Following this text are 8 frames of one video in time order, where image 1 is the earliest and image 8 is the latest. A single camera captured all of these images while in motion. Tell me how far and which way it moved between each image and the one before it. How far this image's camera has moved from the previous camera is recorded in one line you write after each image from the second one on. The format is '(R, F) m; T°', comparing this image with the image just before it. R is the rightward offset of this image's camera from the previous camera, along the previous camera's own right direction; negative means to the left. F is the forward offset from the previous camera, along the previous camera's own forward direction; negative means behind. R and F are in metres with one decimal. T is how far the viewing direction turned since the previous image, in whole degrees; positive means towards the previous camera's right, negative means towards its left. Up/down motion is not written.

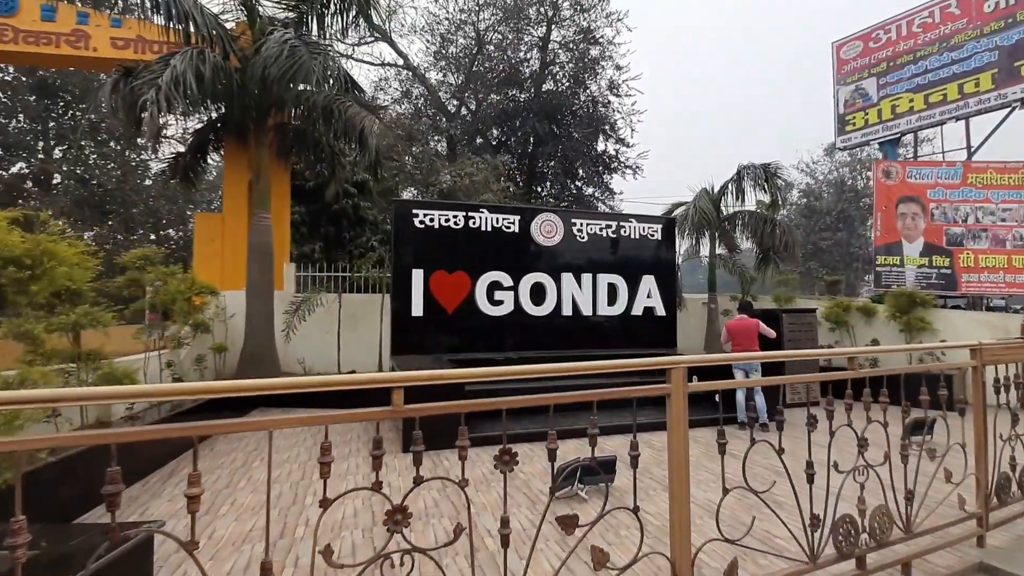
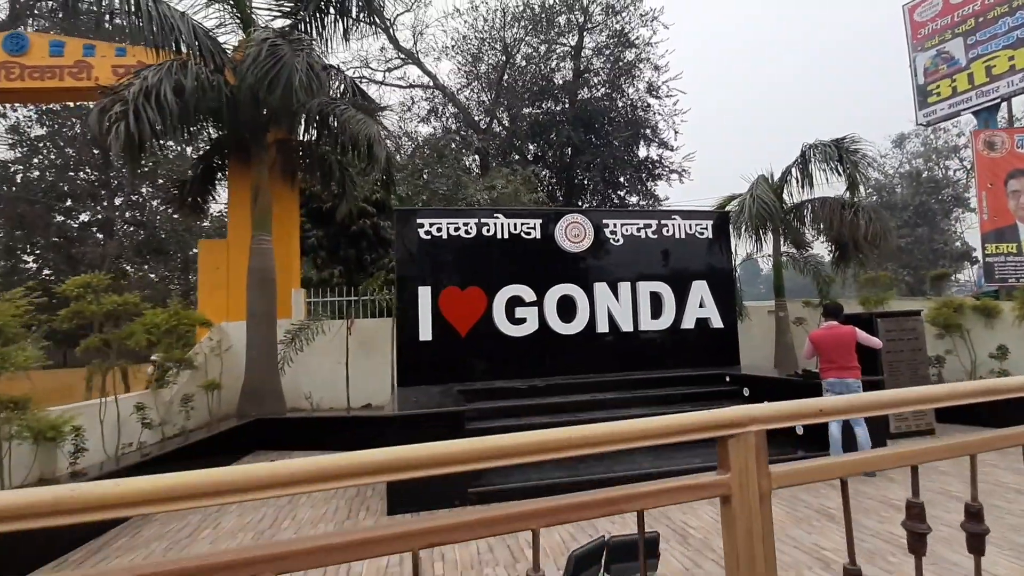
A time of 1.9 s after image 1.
(+0.4, +1.1) m; -6°
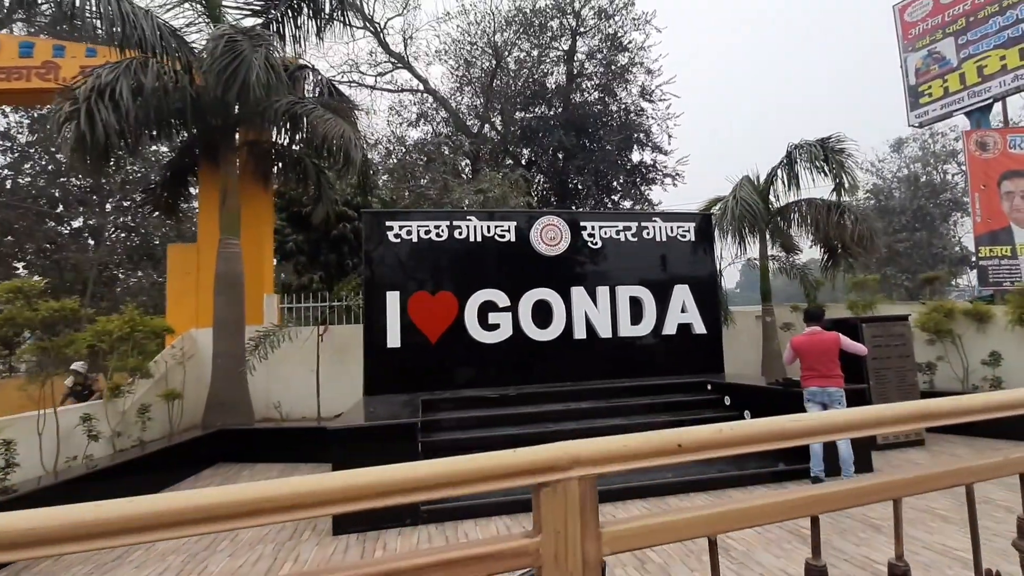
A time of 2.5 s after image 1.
(+0.3, +0.2) m; 0°
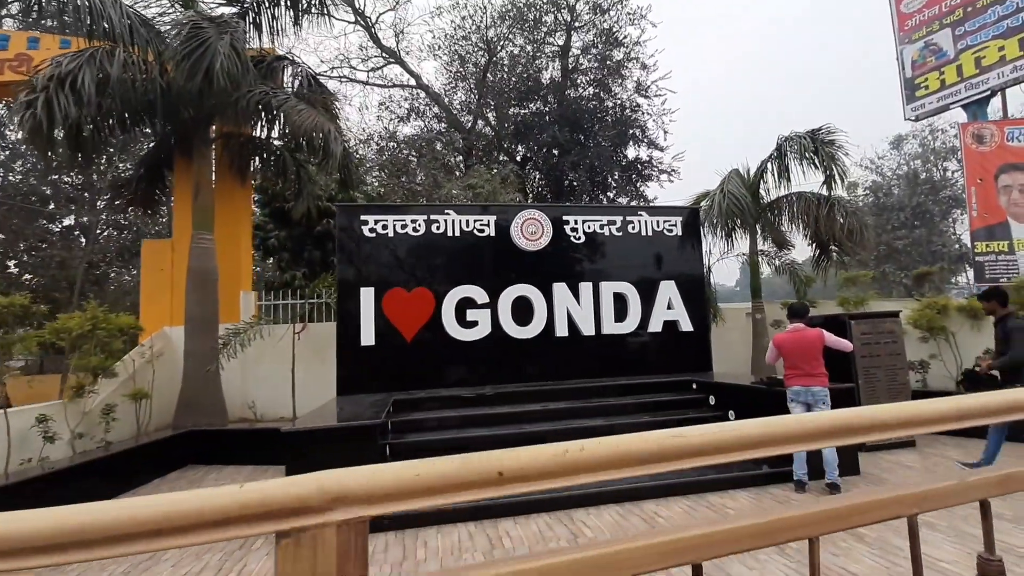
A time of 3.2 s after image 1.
(+0.3, +0.2) m; 0°
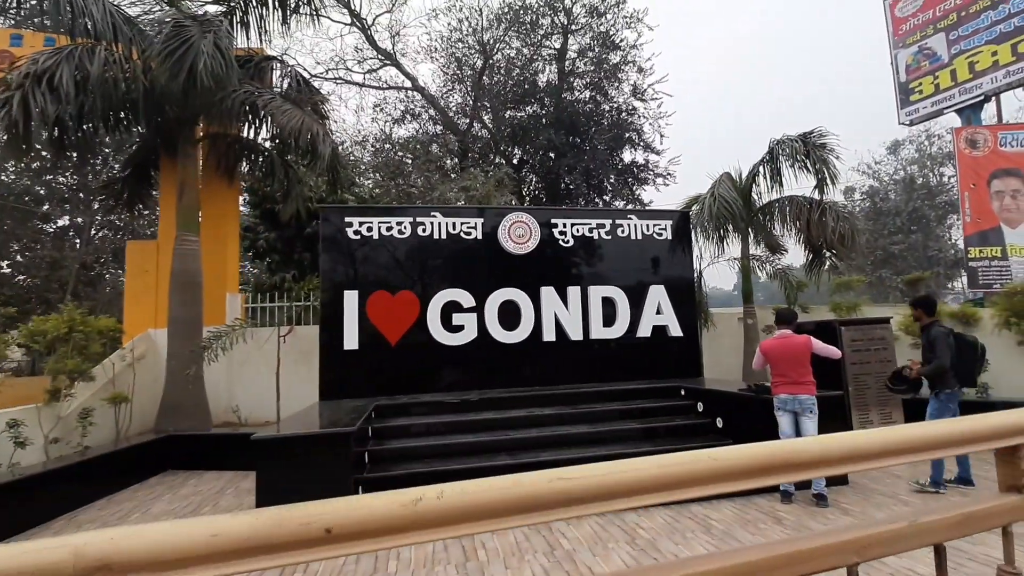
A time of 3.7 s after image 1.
(+0.1, +0.1) m; 0°
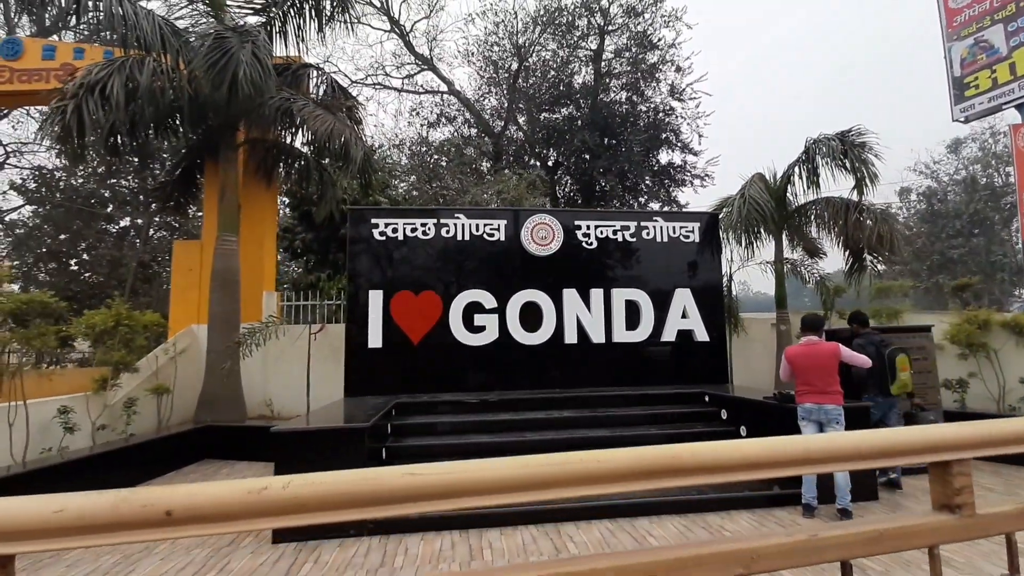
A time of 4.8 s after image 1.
(+0.2, 0.0) m; -4°
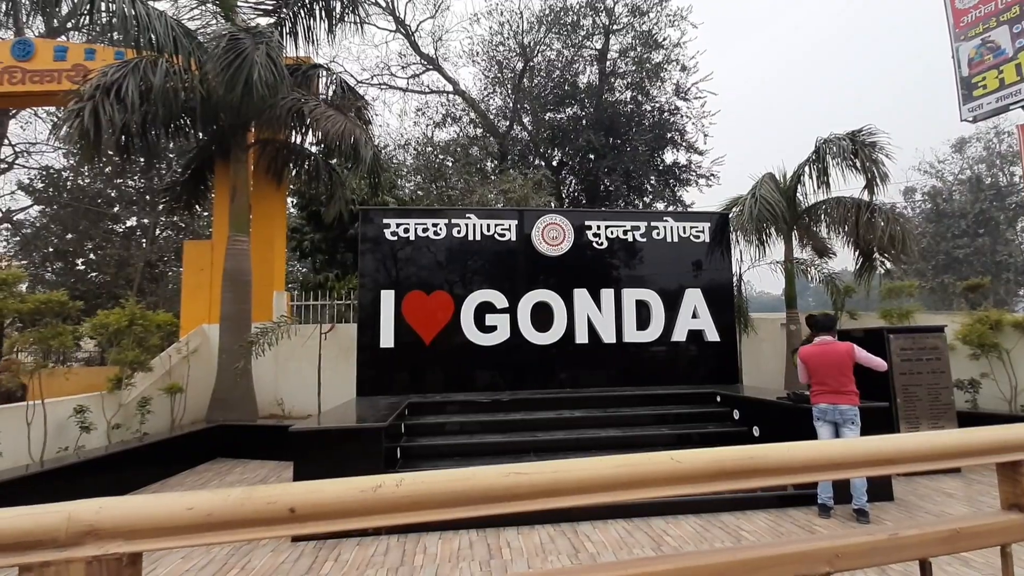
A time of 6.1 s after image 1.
(-0.1, 0.0) m; 0°
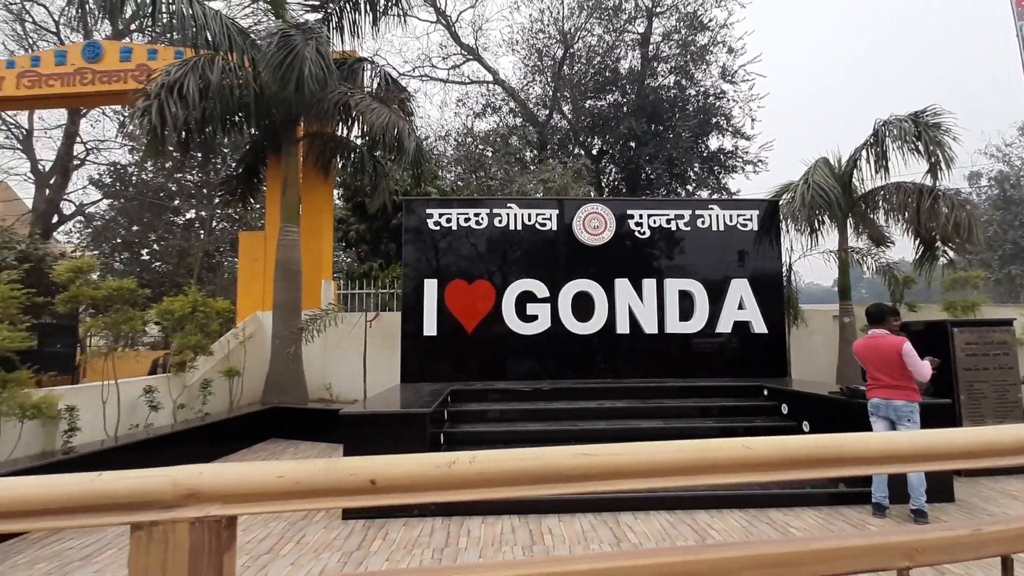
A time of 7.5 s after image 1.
(0.0, 0.0) m; -4°
